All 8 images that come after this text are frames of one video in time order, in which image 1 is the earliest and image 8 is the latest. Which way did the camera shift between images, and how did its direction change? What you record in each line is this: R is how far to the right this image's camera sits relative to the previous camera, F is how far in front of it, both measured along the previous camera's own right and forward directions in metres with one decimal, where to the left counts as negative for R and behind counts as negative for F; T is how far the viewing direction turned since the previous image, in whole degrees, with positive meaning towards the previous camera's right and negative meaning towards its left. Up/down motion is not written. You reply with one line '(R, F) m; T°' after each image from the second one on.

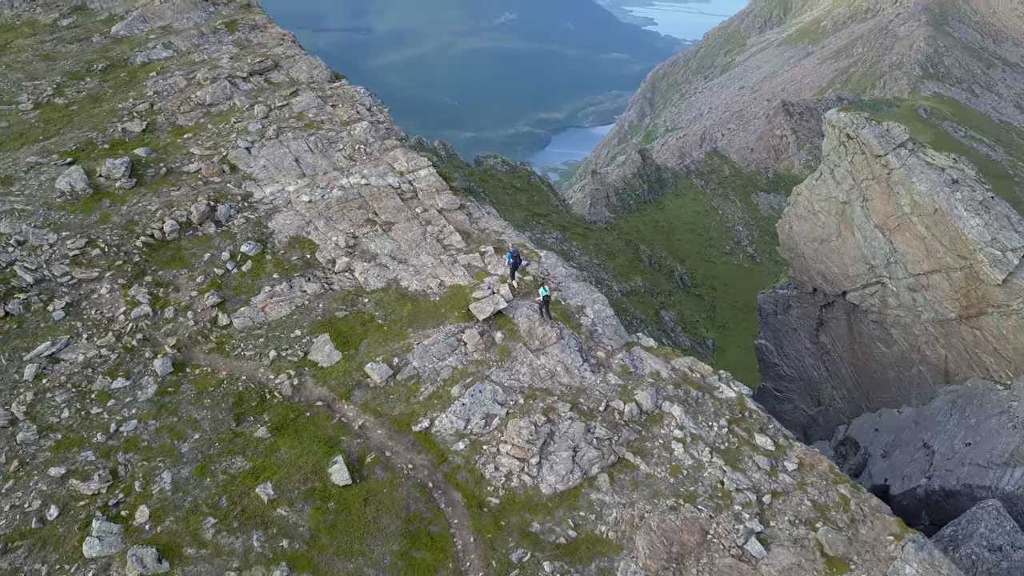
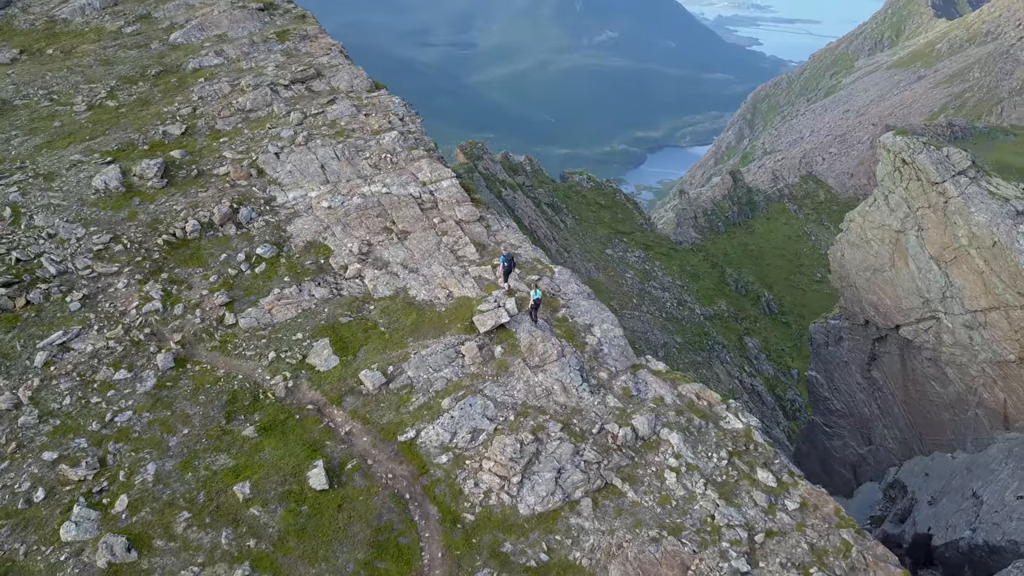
(+3.2, +0.6) m; -6°
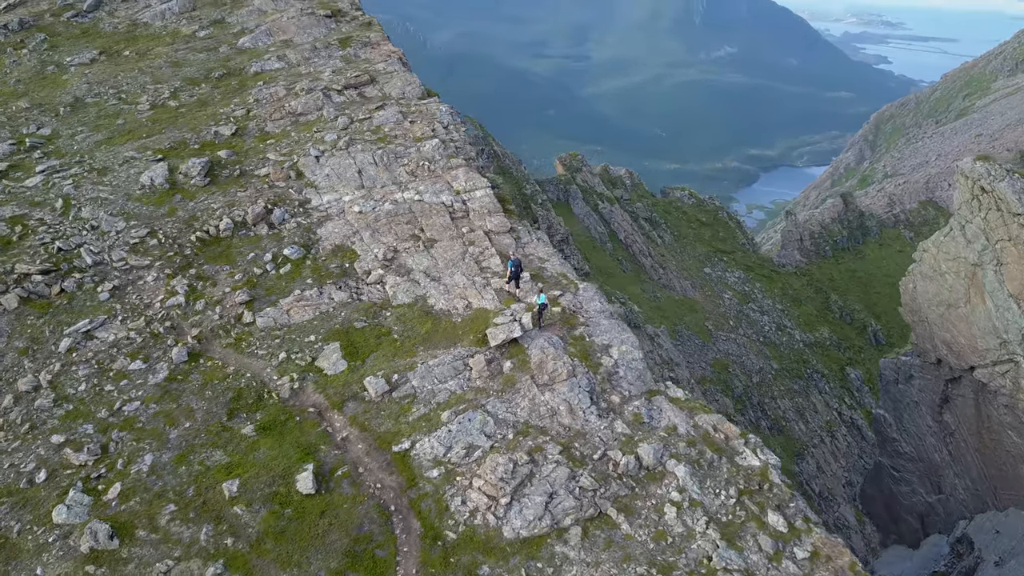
(+3.2, +1.0) m; -7°
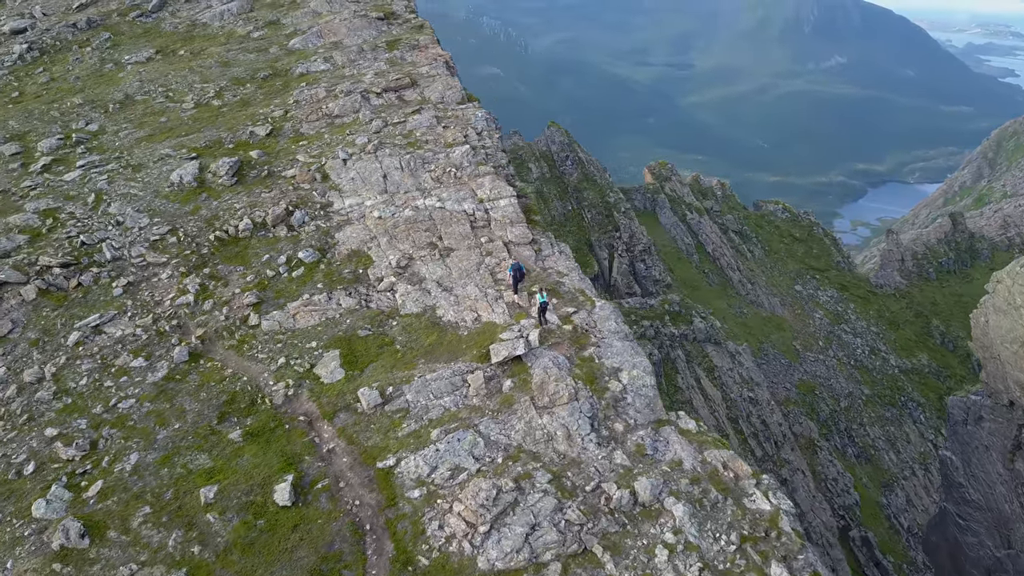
(+3.0, +1.5) m; -6°
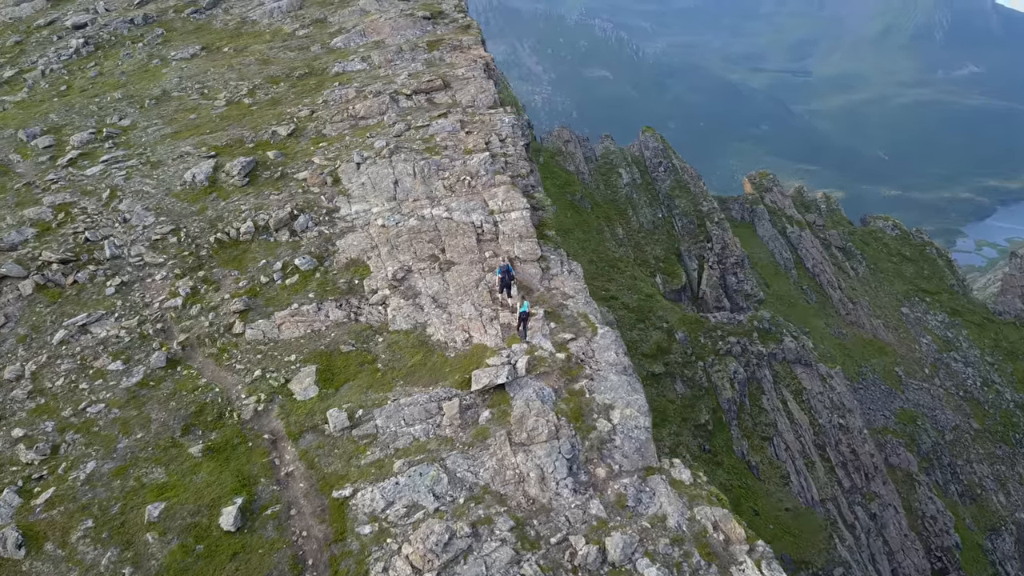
(+3.6, +2.5) m; -7°
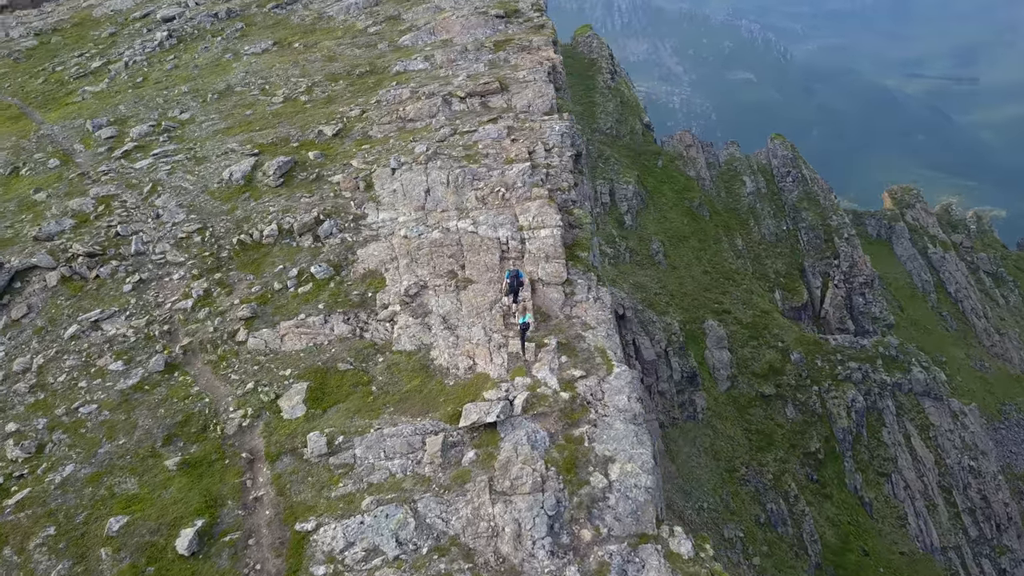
(+3.6, +2.8) m; -9°
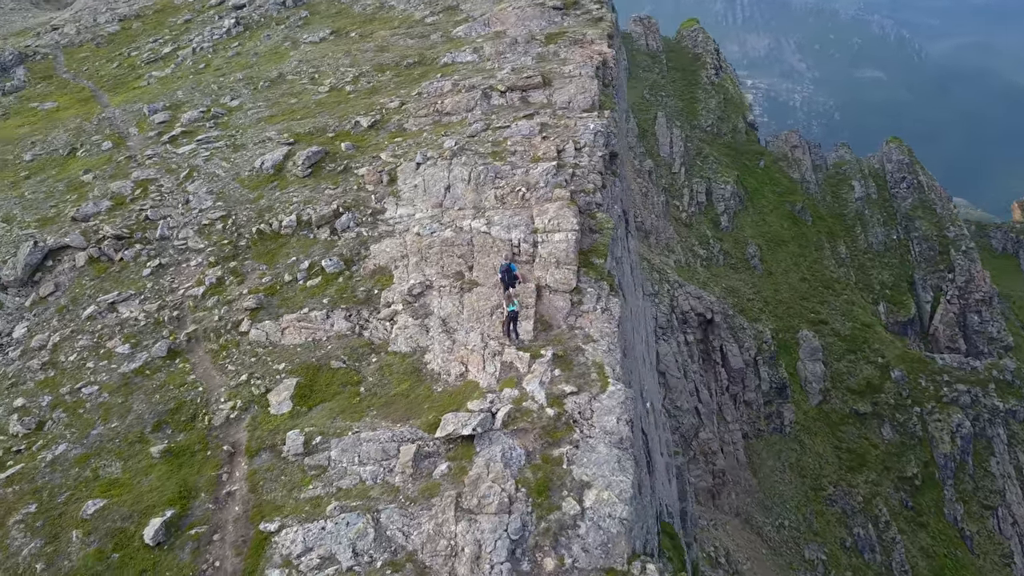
(+3.3, +1.5) m; -7°
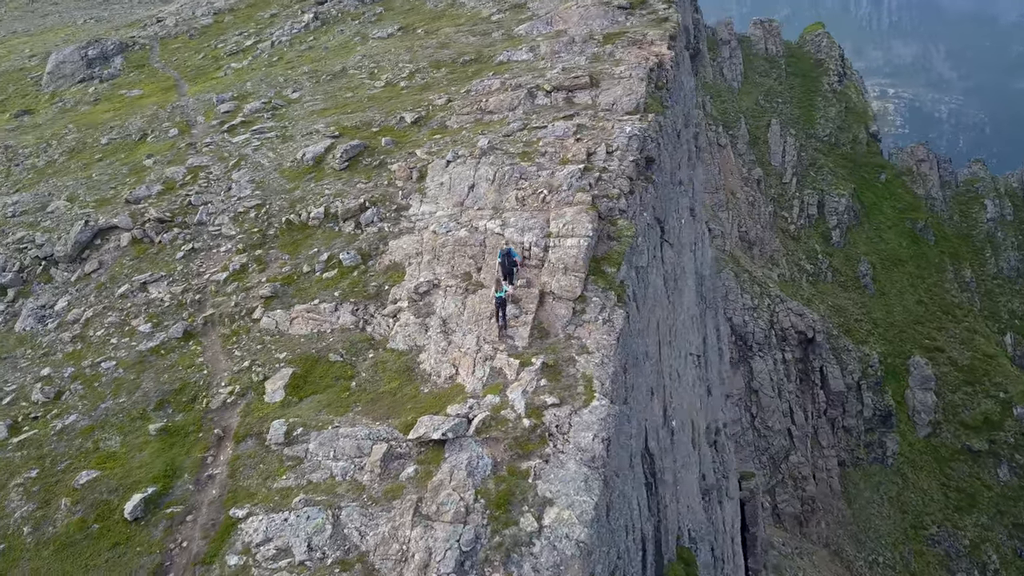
(+3.6, +1.0) m; -8°
